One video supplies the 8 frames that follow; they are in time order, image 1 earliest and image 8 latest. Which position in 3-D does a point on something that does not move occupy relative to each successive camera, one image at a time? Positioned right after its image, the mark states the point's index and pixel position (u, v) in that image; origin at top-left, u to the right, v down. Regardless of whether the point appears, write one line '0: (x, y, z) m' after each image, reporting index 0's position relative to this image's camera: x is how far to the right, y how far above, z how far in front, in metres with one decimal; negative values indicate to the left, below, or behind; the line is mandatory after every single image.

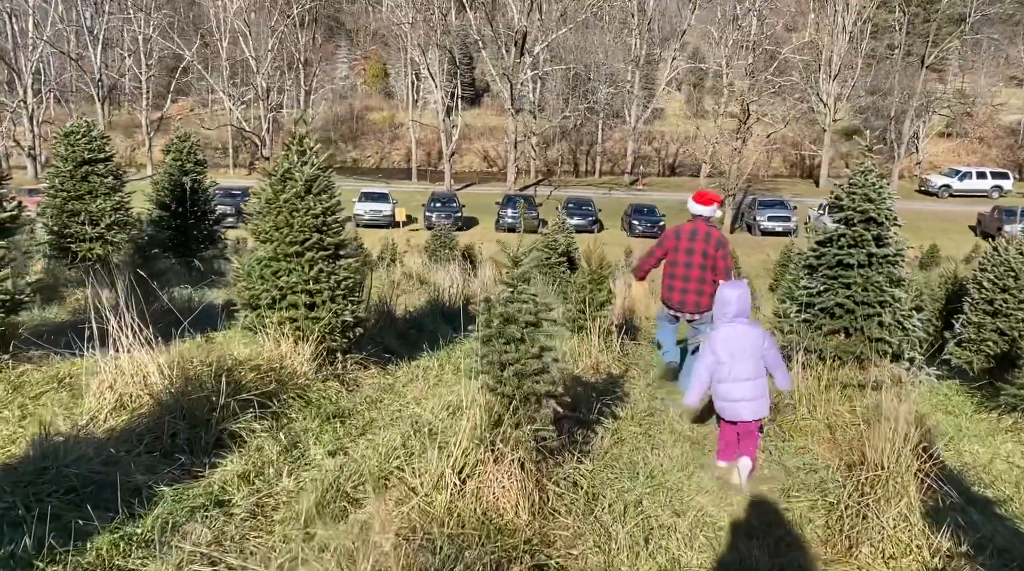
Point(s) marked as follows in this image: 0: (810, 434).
0: (+2.1, -1.1, +6.5) m
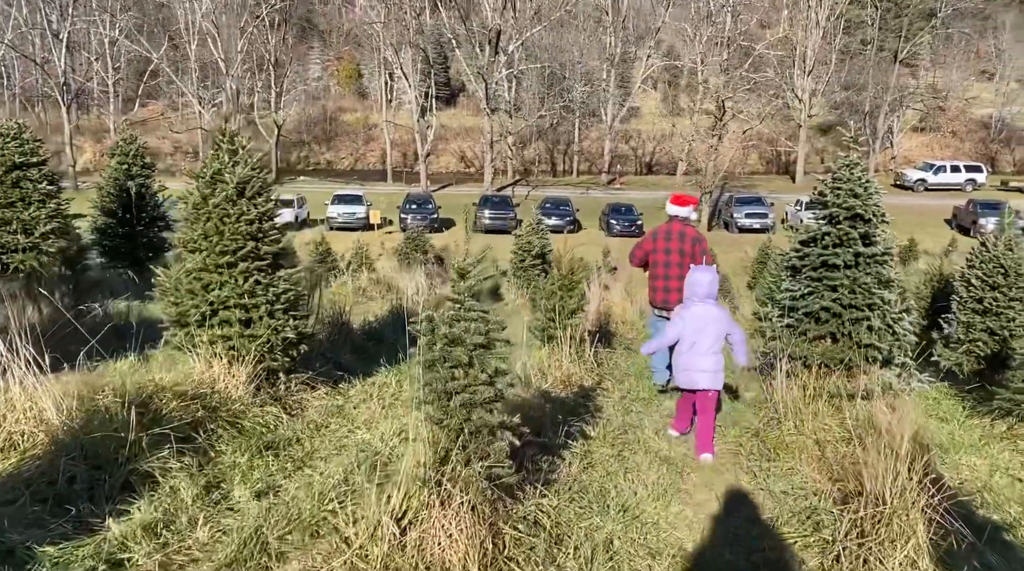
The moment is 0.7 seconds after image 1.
0: (+1.9, -1.1, +5.9) m
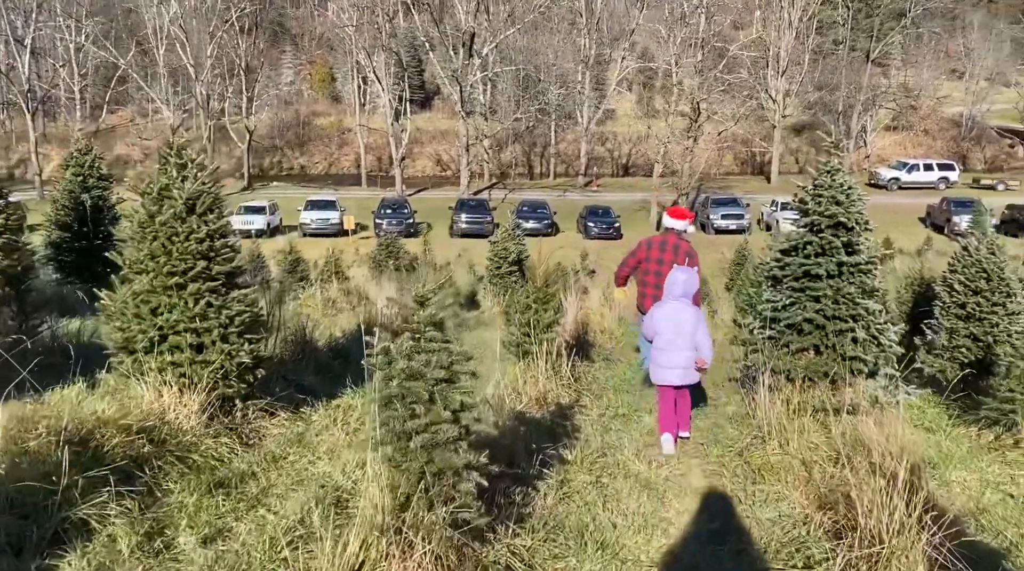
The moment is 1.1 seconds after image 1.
0: (+1.7, -1.2, +5.7) m
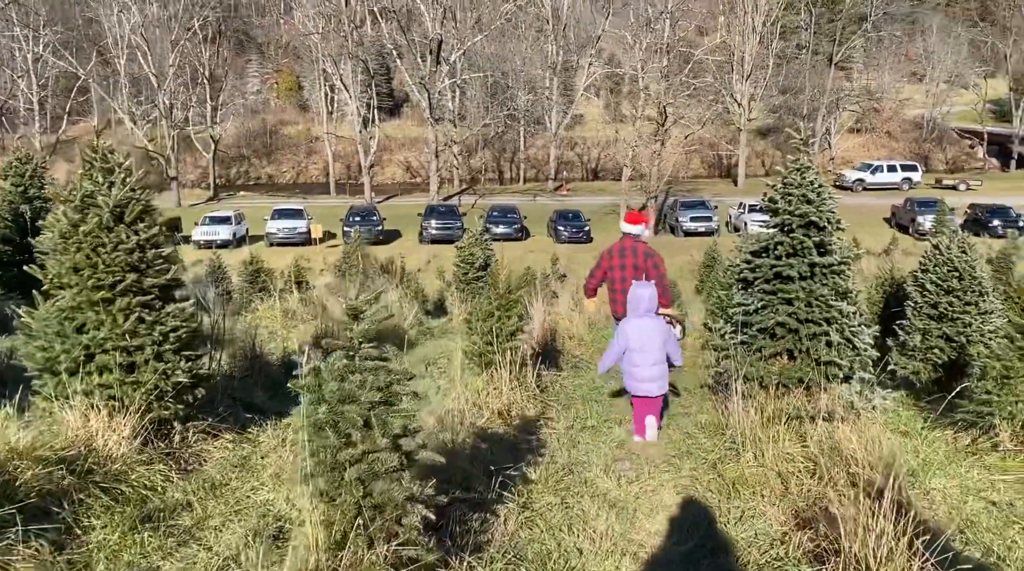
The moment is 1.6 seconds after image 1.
0: (+1.5, -1.2, +5.4) m
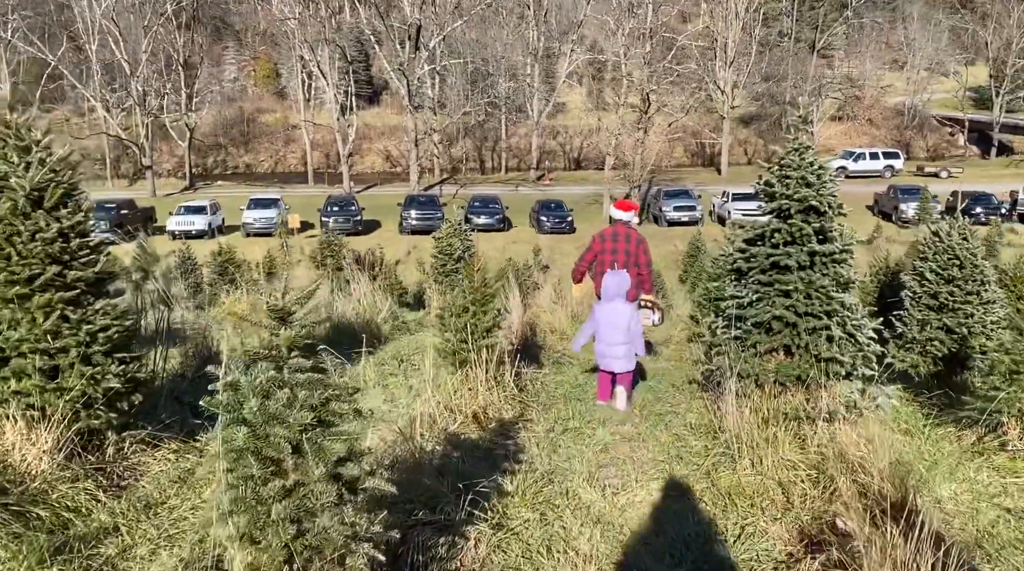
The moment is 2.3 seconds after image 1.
0: (+1.3, -1.1, +4.9) m
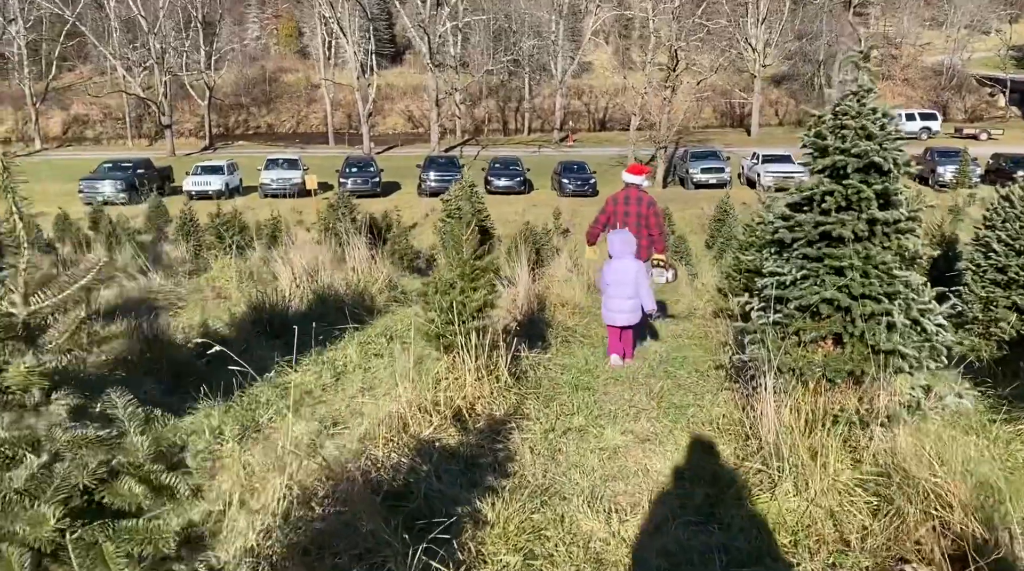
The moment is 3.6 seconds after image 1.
0: (+1.2, -1.1, +3.9) m
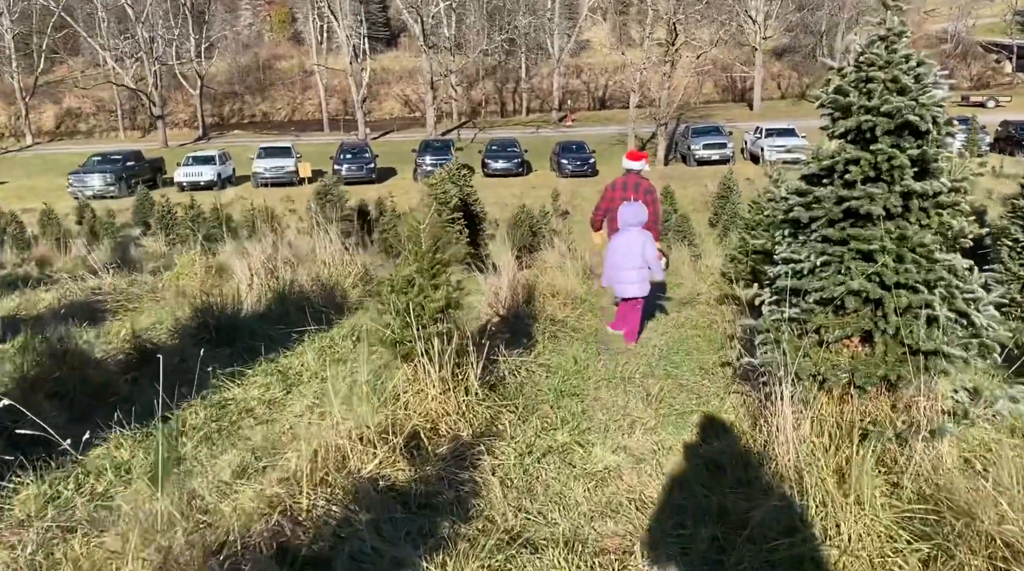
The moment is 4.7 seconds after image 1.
0: (+1.1, -1.0, +3.1) m
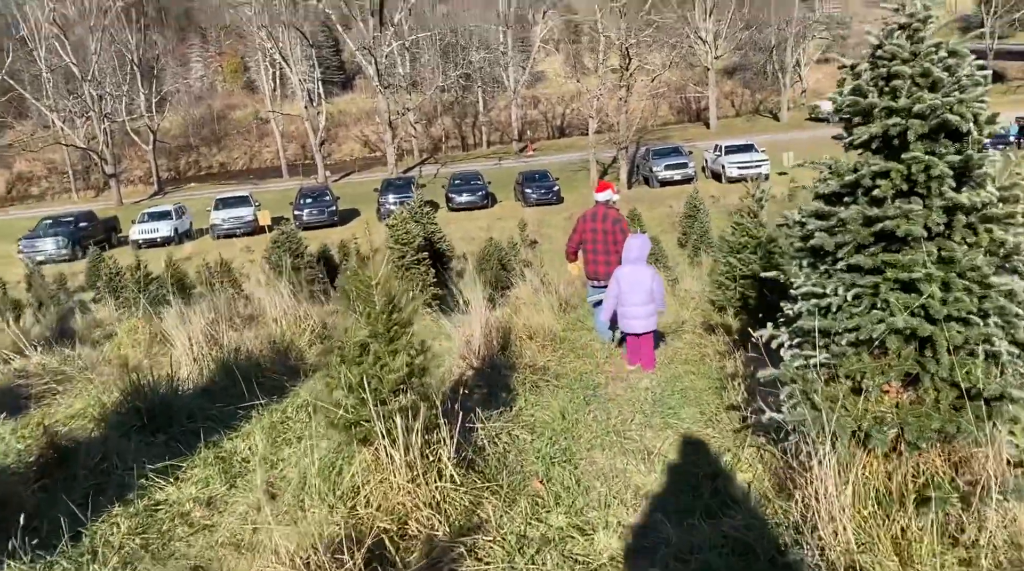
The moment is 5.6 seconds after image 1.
0: (+1.1, -1.2, +2.3) m
